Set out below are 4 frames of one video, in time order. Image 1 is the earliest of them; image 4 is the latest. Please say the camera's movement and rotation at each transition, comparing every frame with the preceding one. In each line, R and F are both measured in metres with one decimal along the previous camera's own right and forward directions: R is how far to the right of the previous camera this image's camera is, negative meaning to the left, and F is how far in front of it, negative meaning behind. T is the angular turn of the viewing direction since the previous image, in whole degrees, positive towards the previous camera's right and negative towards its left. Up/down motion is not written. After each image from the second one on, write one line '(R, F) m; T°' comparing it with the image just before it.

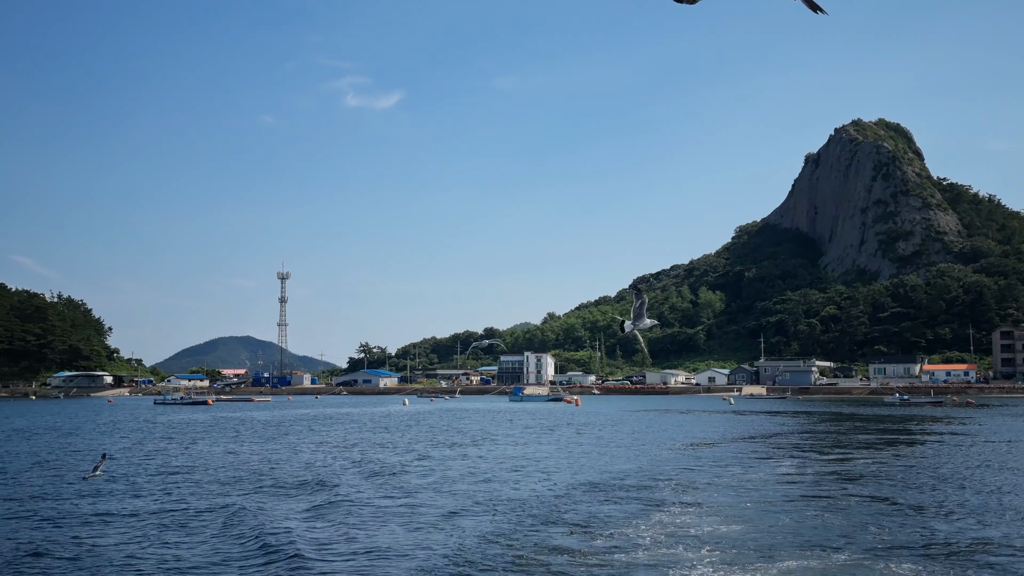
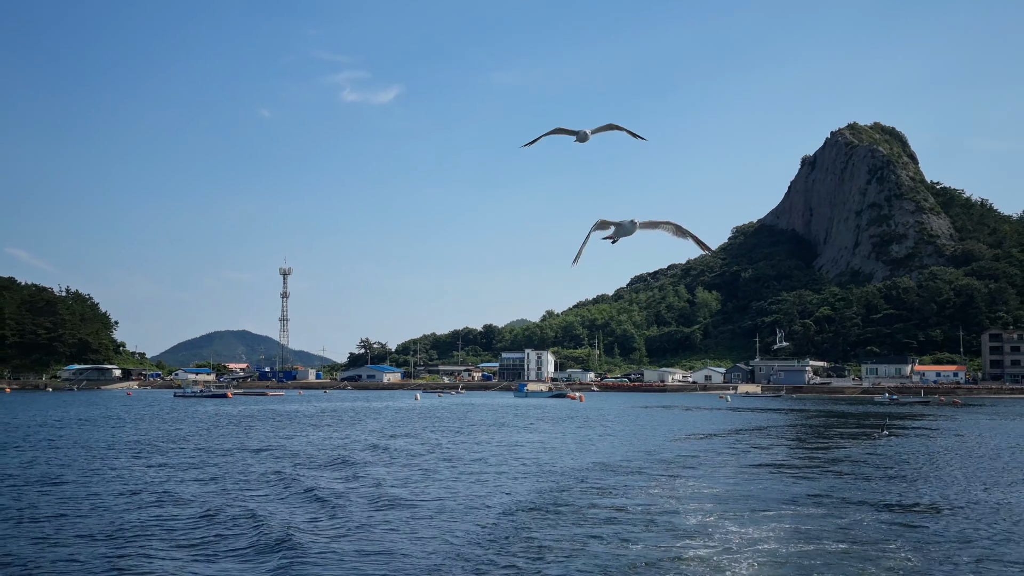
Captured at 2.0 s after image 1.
(-0.3, -0.8) m; 0°
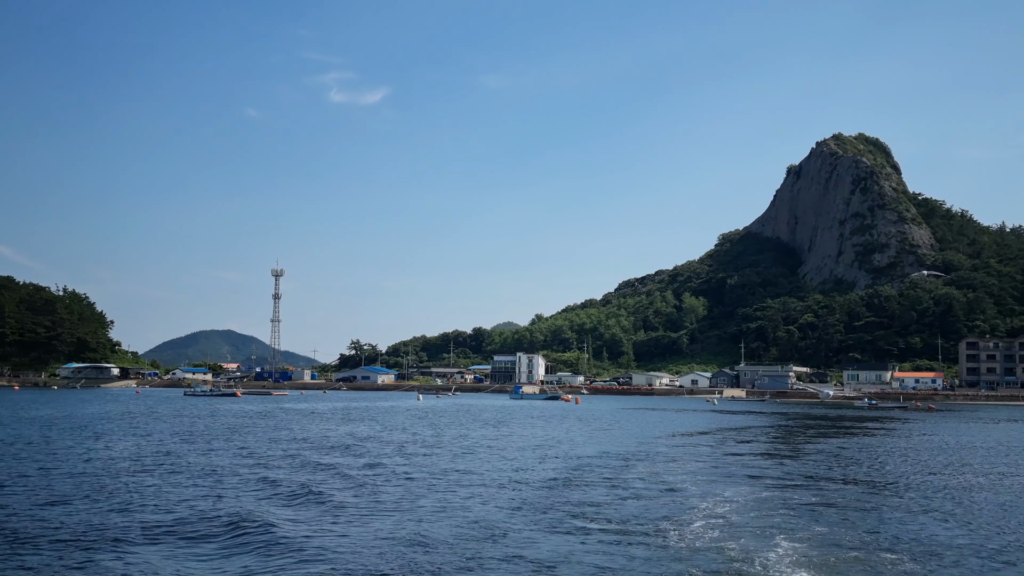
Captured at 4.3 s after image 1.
(-0.3, -0.9) m; +1°
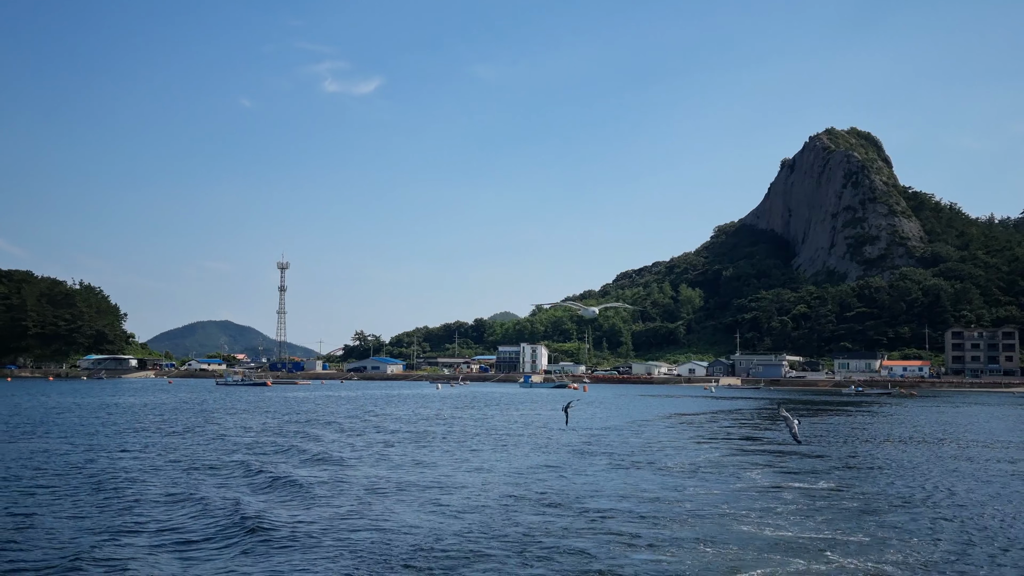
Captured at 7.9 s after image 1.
(-0.5, -1.5) m; 0°
